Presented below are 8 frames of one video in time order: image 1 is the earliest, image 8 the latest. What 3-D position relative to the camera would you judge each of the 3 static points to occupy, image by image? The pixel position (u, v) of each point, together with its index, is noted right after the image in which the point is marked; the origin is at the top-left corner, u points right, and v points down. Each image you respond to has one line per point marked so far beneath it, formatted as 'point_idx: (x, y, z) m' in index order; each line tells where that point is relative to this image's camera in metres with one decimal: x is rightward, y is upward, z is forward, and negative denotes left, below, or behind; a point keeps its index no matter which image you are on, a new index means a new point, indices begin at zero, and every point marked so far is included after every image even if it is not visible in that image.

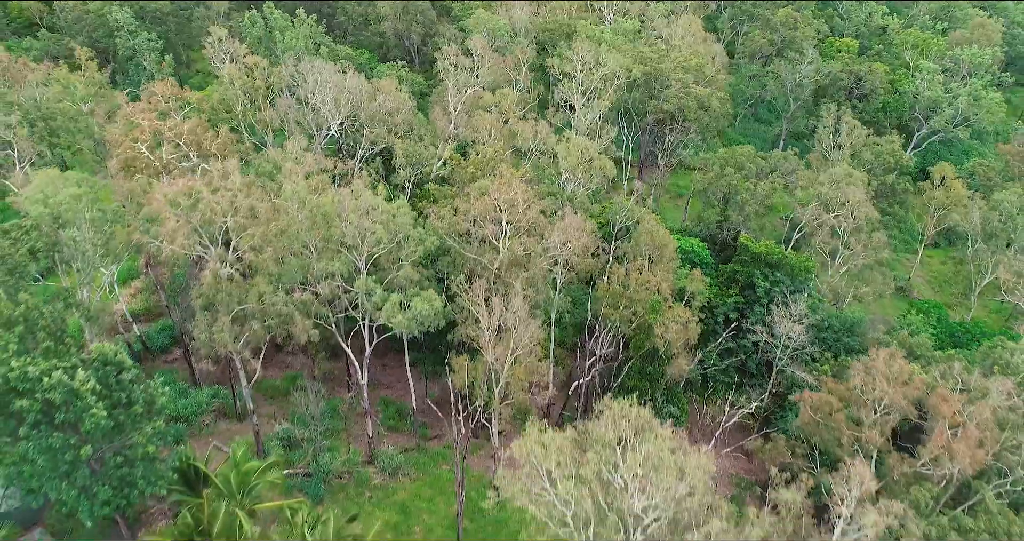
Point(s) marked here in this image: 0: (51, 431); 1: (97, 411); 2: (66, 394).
0: (-10.8, -3.7, +18.4) m
1: (-9.7, -3.2, +18.3) m
2: (-10.4, -2.8, +18.4) m
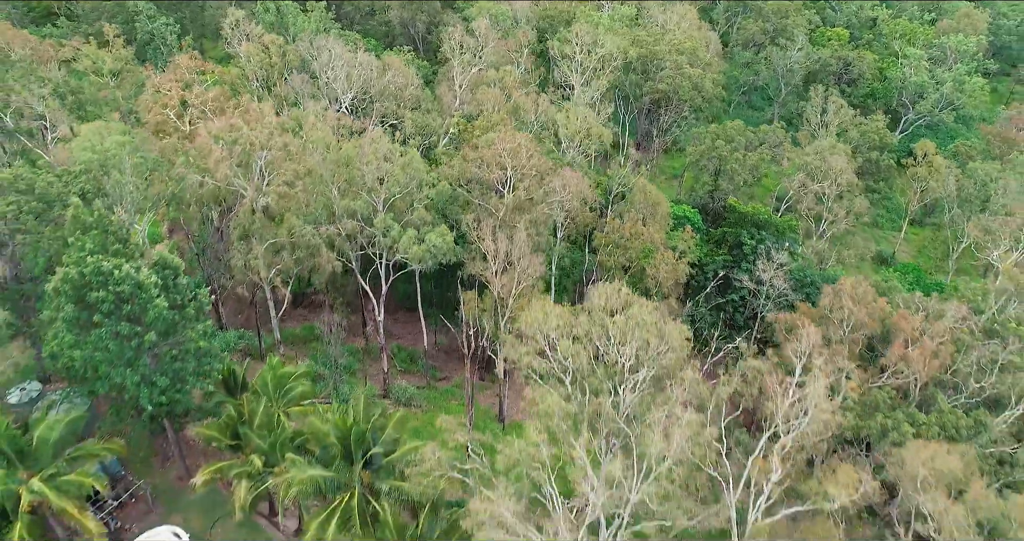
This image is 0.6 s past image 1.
0: (-10.6, -1.3, +21.3) m
1: (-9.5, -0.8, +21.2) m
2: (-10.2, -0.4, +21.3) m
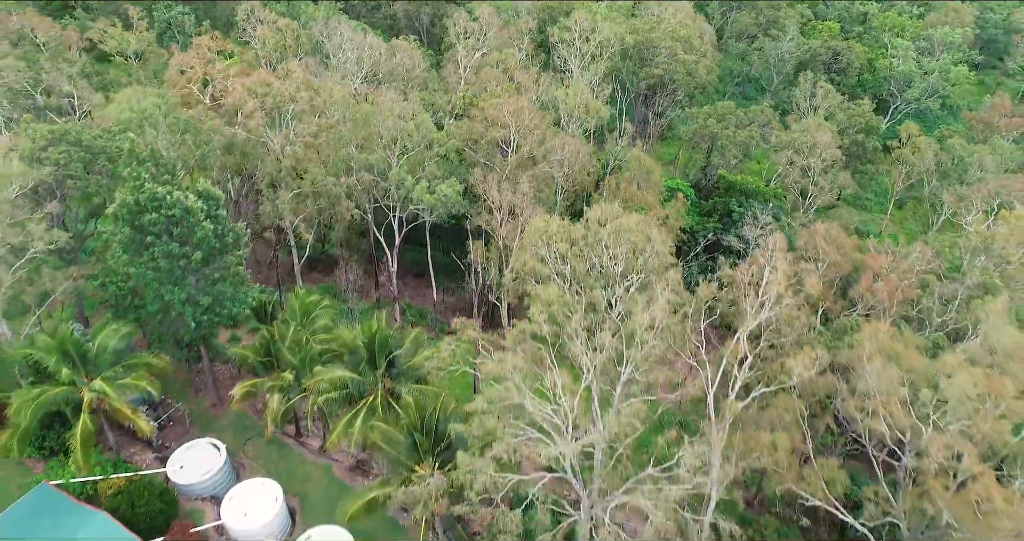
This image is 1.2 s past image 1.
0: (-10.4, +0.9, +24.1) m
1: (-9.4, +1.4, +24.0) m
2: (-10.0, +1.8, +24.1) m
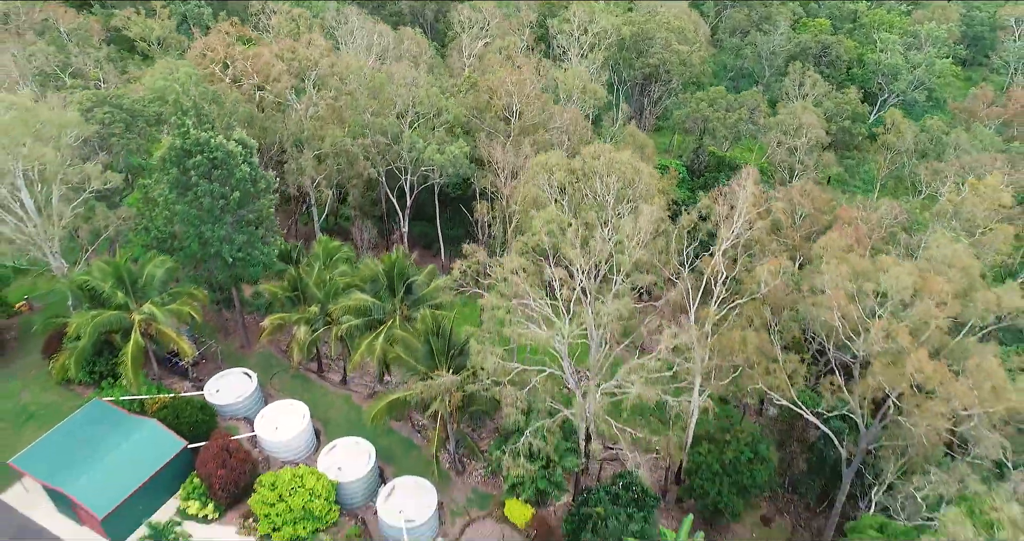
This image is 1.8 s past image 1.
0: (-10.3, +3.0, +27.0) m
1: (-9.2, +3.5, +26.9) m
2: (-9.9, +3.9, +27.0) m
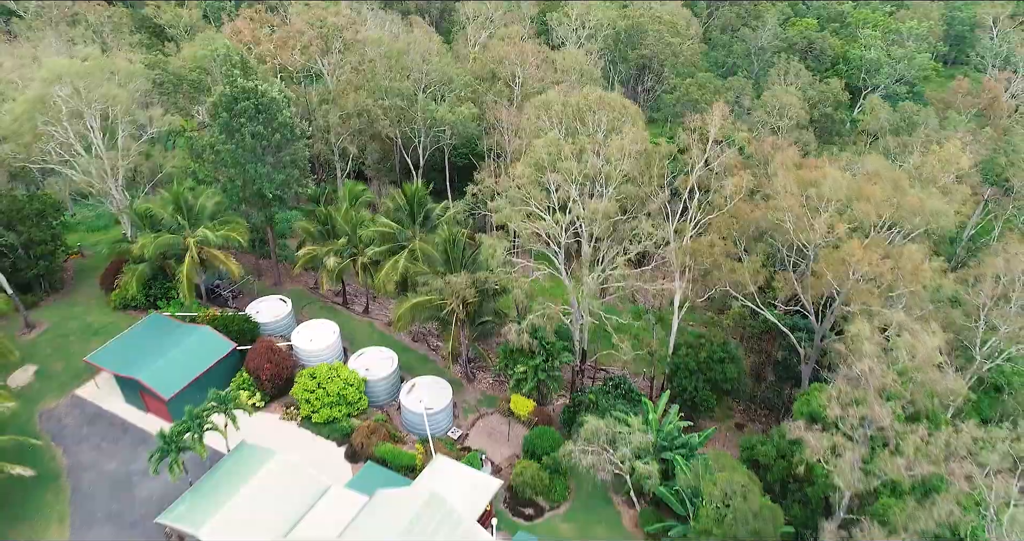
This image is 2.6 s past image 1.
0: (-10.1, +5.7, +31.1) m
1: (-9.1, +6.2, +31.1) m
2: (-9.7, +6.6, +31.2) m
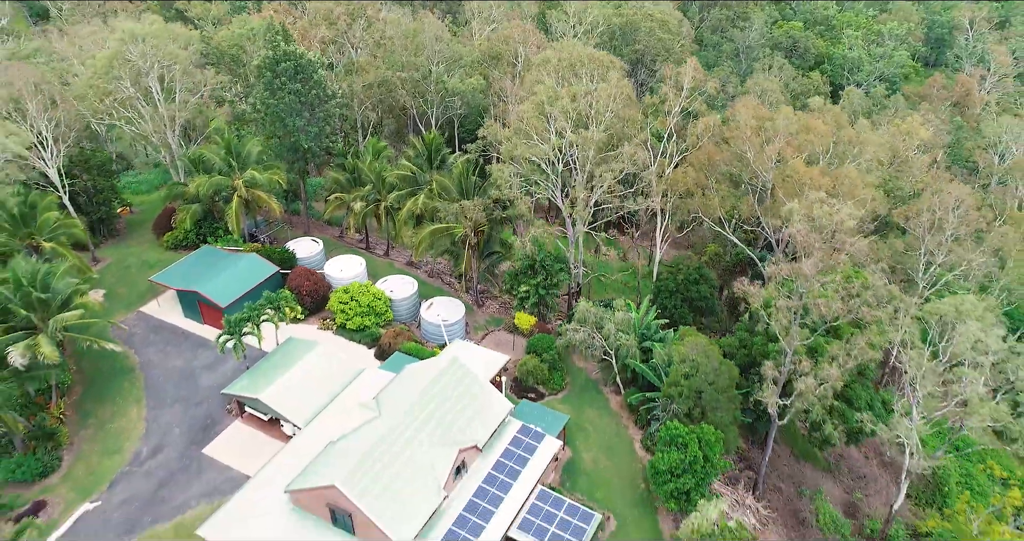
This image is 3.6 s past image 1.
0: (-9.9, +8.5, +36.1) m
1: (-8.9, +9.0, +36.0) m
2: (-9.6, +9.4, +36.1) m
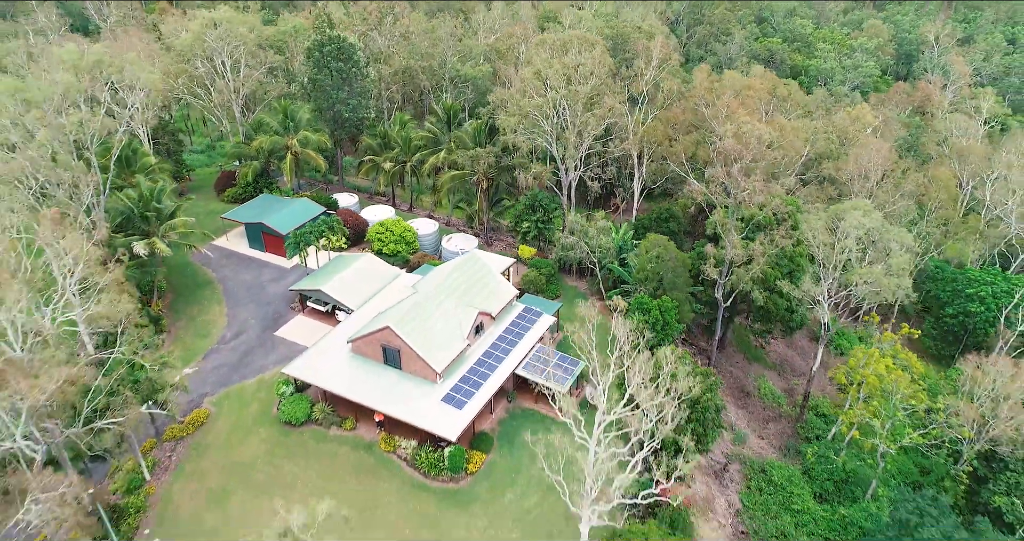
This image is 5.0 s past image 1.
0: (-9.7, +11.6, +44.0) m
1: (-8.7, +12.1, +44.0) m
2: (-9.3, +12.5, +44.1) m
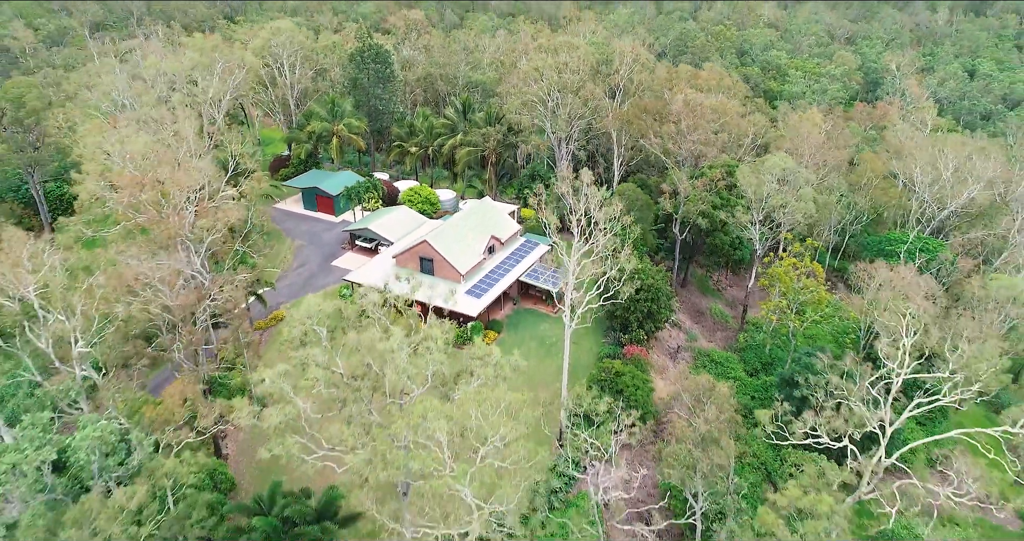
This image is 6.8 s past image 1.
0: (-9.5, +14.2, +54.4) m
1: (-8.5, +14.7, +54.4) m
2: (-9.1, +15.1, +54.5) m
